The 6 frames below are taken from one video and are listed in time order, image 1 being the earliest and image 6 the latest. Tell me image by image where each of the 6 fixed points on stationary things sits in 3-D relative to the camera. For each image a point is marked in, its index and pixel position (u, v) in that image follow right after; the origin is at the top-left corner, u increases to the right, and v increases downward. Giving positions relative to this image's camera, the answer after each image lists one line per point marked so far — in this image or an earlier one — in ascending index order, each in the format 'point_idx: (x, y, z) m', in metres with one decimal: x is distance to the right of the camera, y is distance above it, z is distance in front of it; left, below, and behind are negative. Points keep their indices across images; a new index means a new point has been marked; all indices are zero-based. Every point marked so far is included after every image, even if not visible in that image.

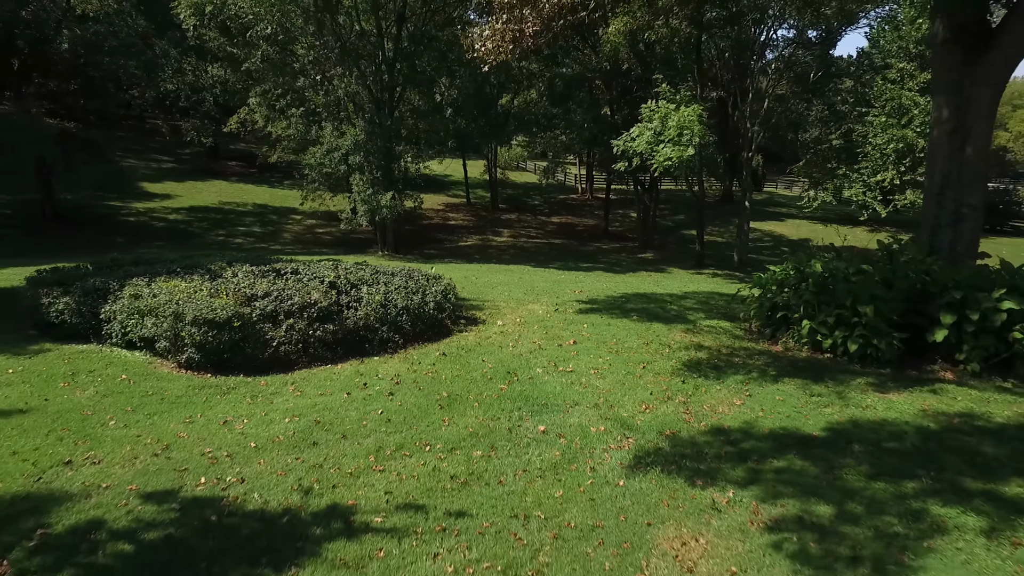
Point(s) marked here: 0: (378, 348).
0: (-0.9, -0.4, +7.9) m
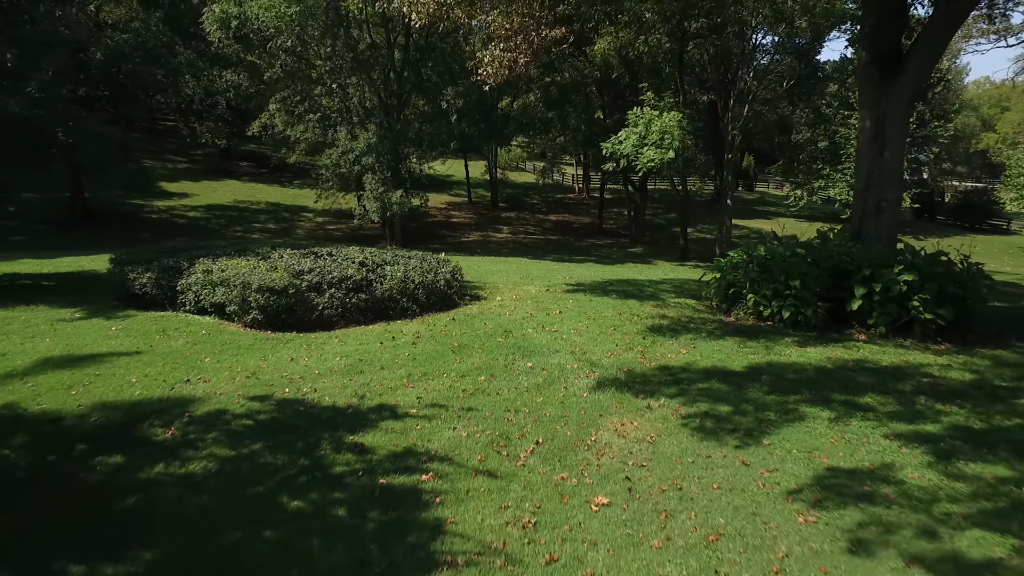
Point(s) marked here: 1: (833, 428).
0: (-0.9, -0.2, +9.7) m
1: (+1.5, -0.6, +5.6) m
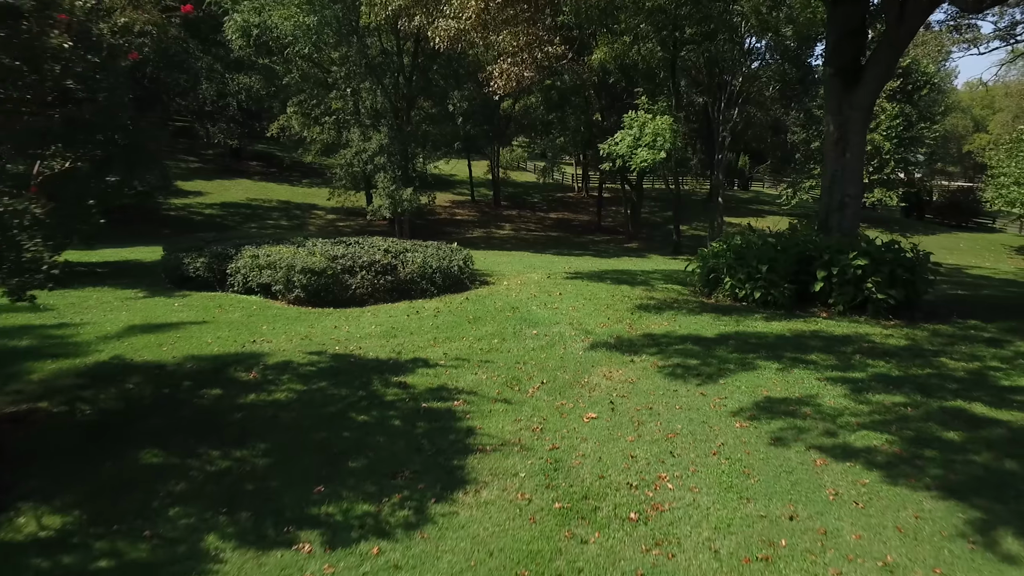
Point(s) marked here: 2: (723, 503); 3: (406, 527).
0: (-0.8, -0.1, +11.1) m
1: (+1.6, -0.5, +7.0) m
2: (+0.7, -0.7, +4.2) m
3: (-0.4, -0.8, +4.1) m
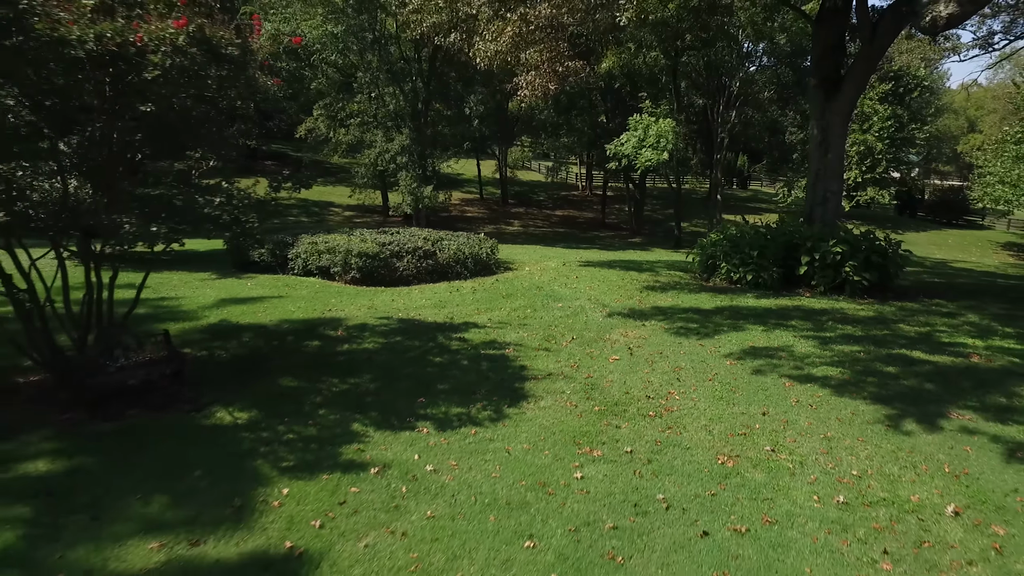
0: (-0.6, +0.1, +12.8) m
1: (+1.8, -0.3, +8.7) m
2: (+1.0, -0.6, +5.9) m
3: (-0.1, -0.6, +5.7) m
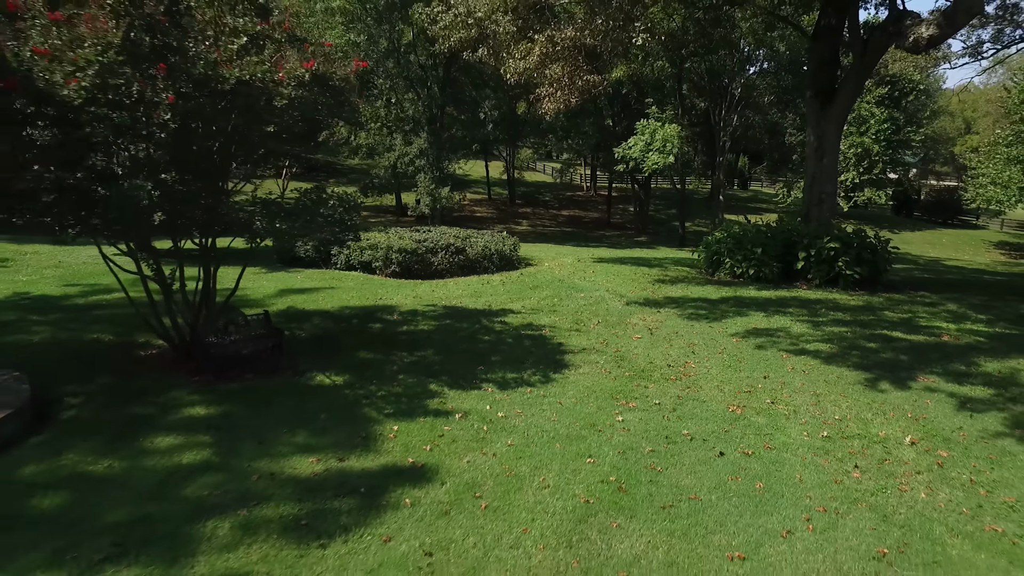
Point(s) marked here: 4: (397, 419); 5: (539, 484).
0: (-0.3, +0.2, +14.0) m
1: (+2.1, -0.2, +9.9) m
2: (+1.3, -0.5, +7.1) m
3: (+0.2, -0.5, +6.9) m
4: (-0.6, -0.6, +5.8) m
5: (+0.1, -0.7, +4.6) m
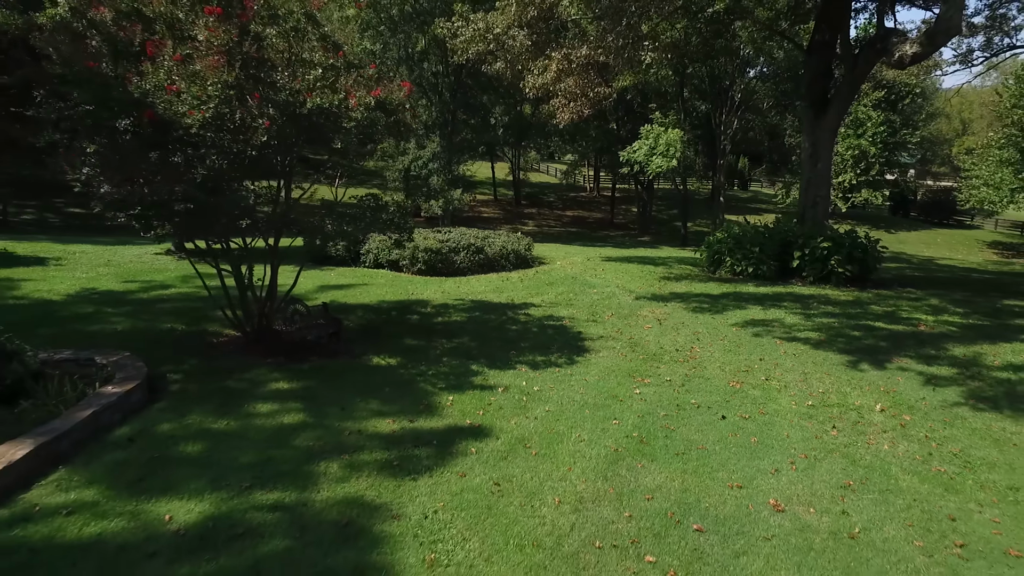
0: (-0.1, +0.2, +15.1) m
1: (+2.3, -0.2, +11.0) m
2: (+1.5, -0.5, +8.2) m
3: (+0.4, -0.5, +8.0) m
4: (-0.4, -0.6, +6.9) m
5: (+0.3, -0.7, +5.6) m
